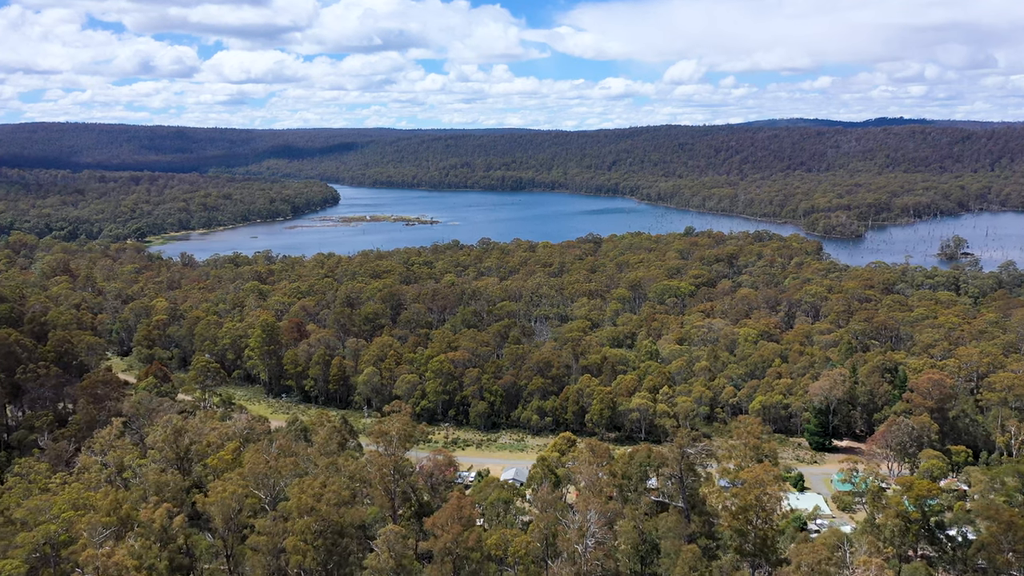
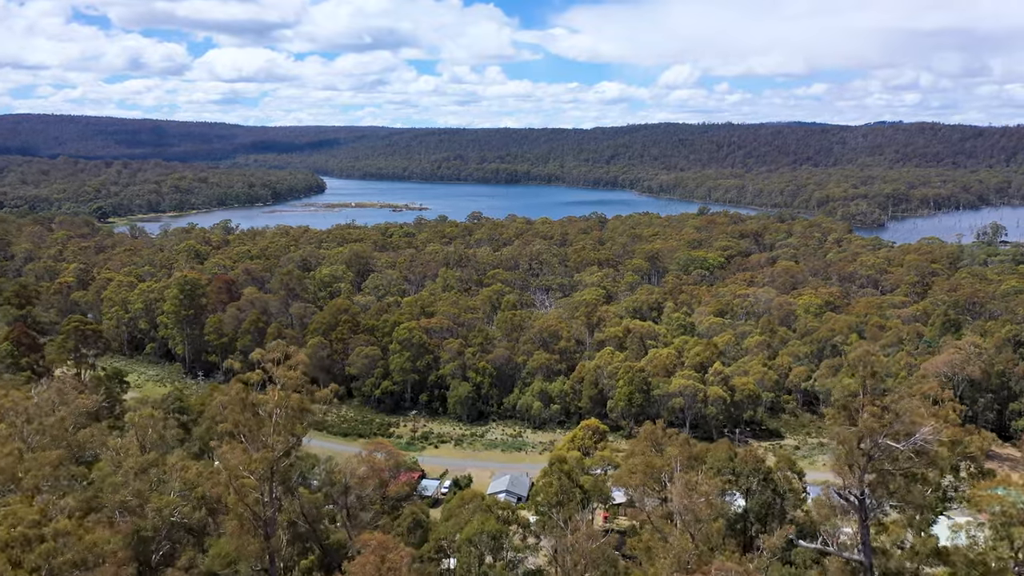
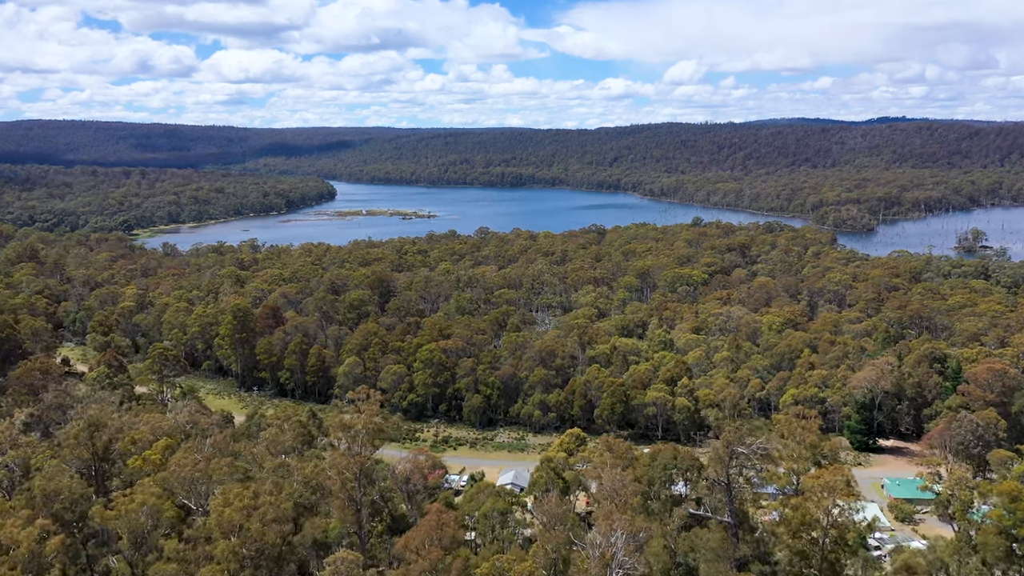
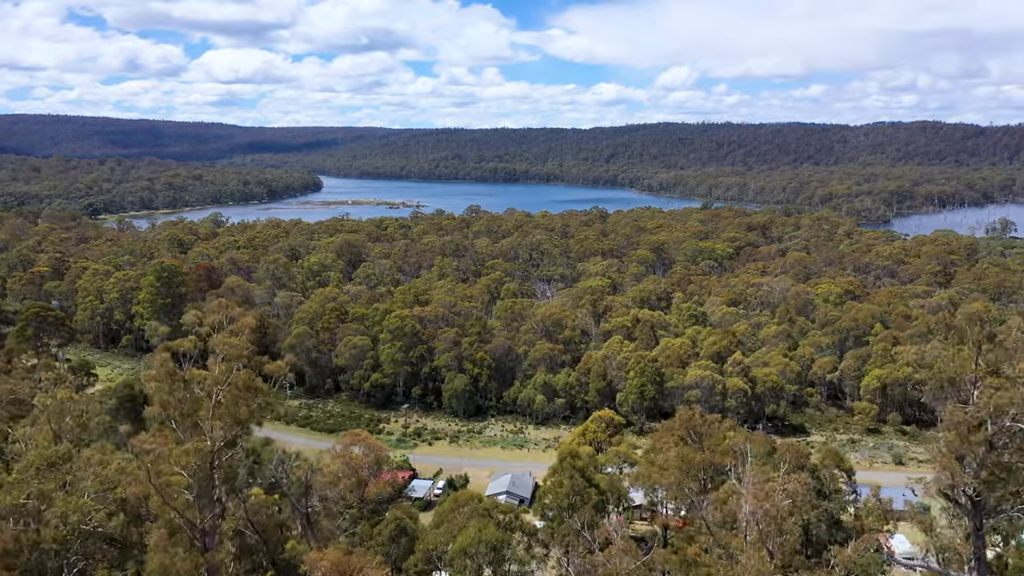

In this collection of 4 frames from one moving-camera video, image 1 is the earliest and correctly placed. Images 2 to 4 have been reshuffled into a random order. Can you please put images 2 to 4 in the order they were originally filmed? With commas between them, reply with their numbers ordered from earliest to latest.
3, 2, 4
